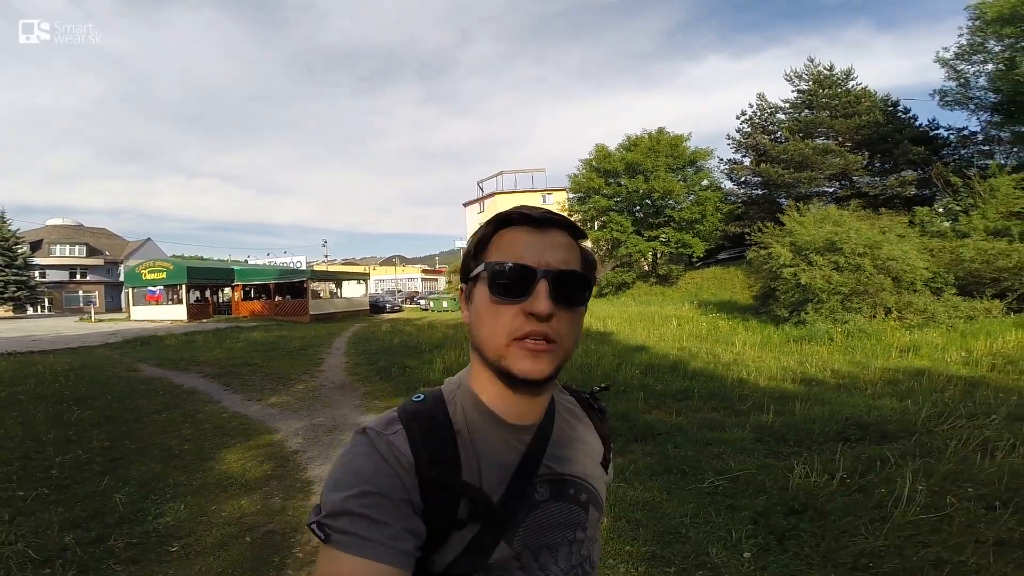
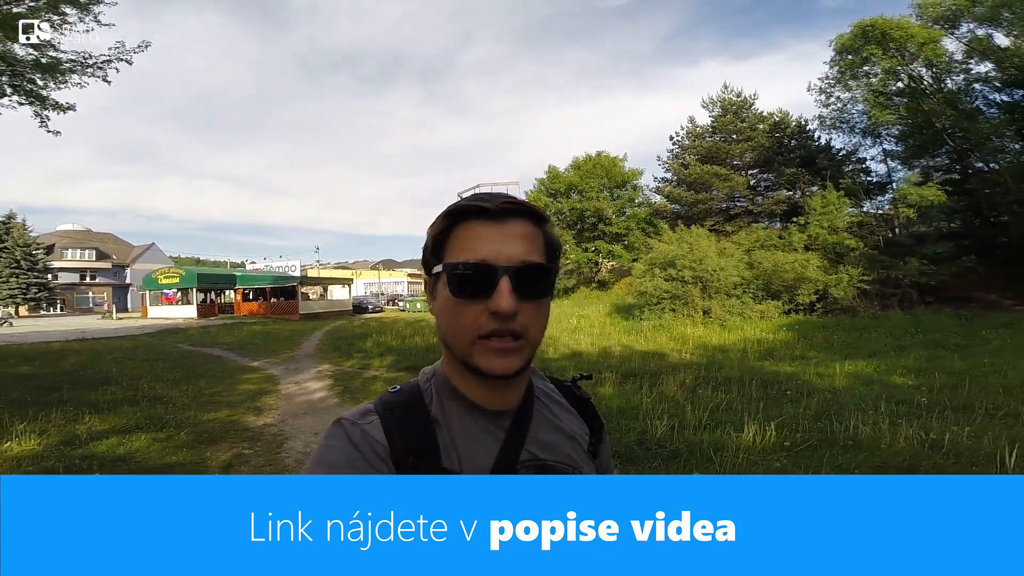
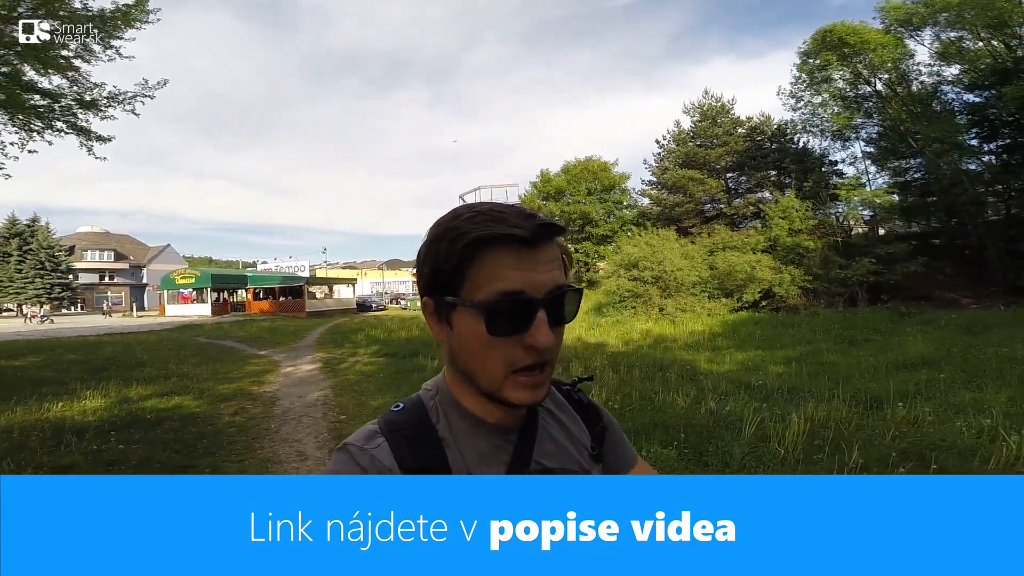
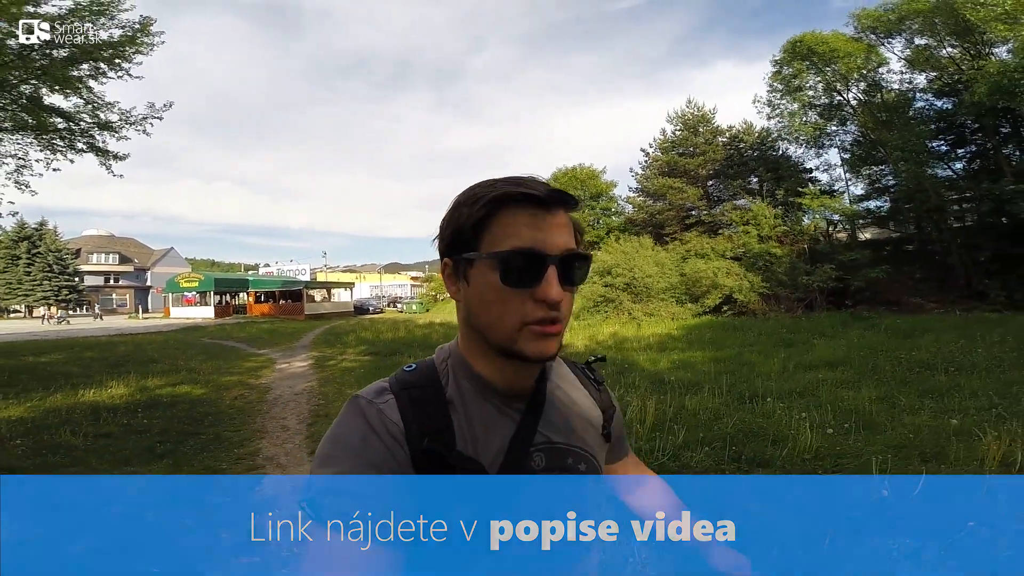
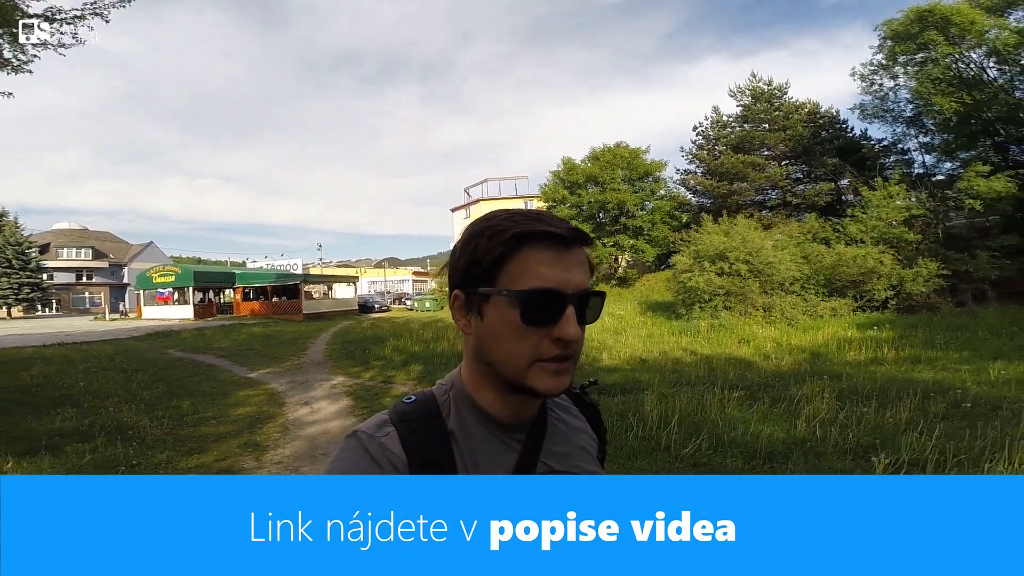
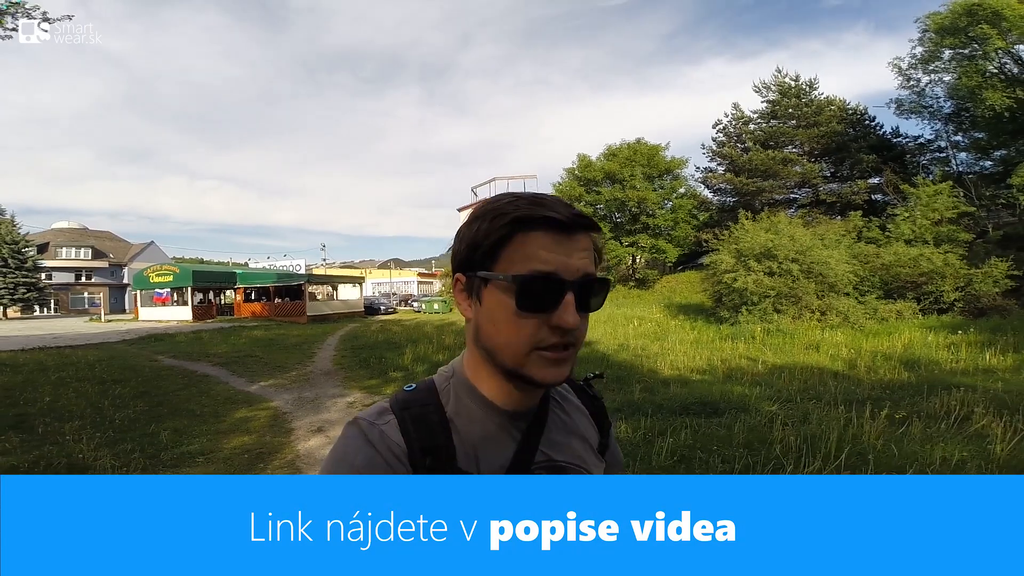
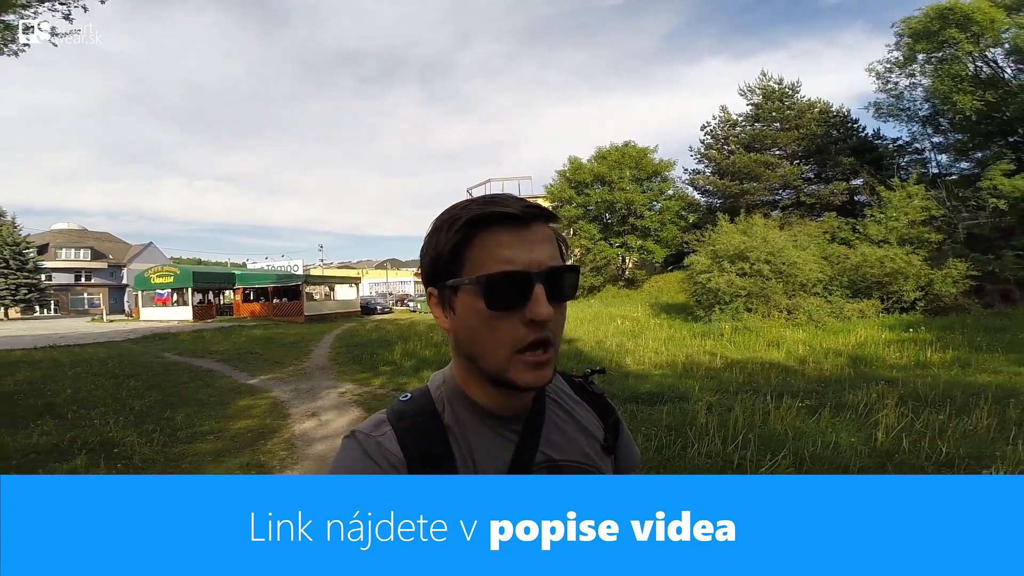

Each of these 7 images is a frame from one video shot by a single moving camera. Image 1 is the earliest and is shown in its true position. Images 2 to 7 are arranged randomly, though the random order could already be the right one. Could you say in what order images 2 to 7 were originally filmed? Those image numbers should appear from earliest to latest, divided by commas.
6, 7, 5, 2, 3, 4
